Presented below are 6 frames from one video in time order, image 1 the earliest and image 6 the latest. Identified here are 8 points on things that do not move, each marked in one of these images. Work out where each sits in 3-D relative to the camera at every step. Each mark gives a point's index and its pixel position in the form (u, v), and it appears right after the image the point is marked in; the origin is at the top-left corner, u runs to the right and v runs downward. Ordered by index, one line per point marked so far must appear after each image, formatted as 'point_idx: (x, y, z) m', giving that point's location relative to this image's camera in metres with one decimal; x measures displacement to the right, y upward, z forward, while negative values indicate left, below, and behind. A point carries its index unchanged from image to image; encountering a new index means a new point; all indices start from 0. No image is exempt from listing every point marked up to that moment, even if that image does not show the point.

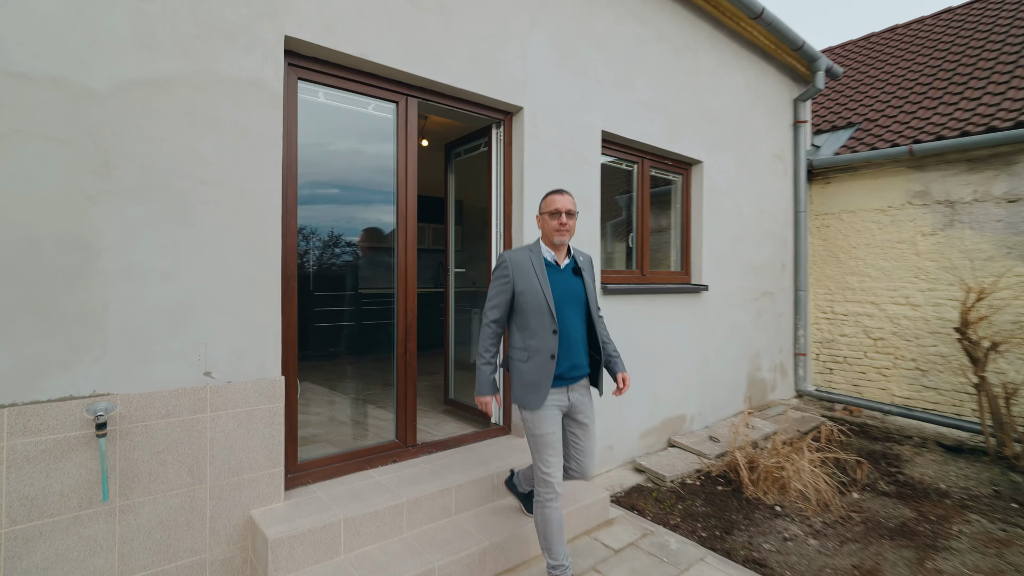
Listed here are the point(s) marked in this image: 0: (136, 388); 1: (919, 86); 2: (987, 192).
0: (-1.4, -0.4, +1.9) m
1: (+4.7, +2.3, +5.8) m
2: (+4.3, +0.9, +4.6) m
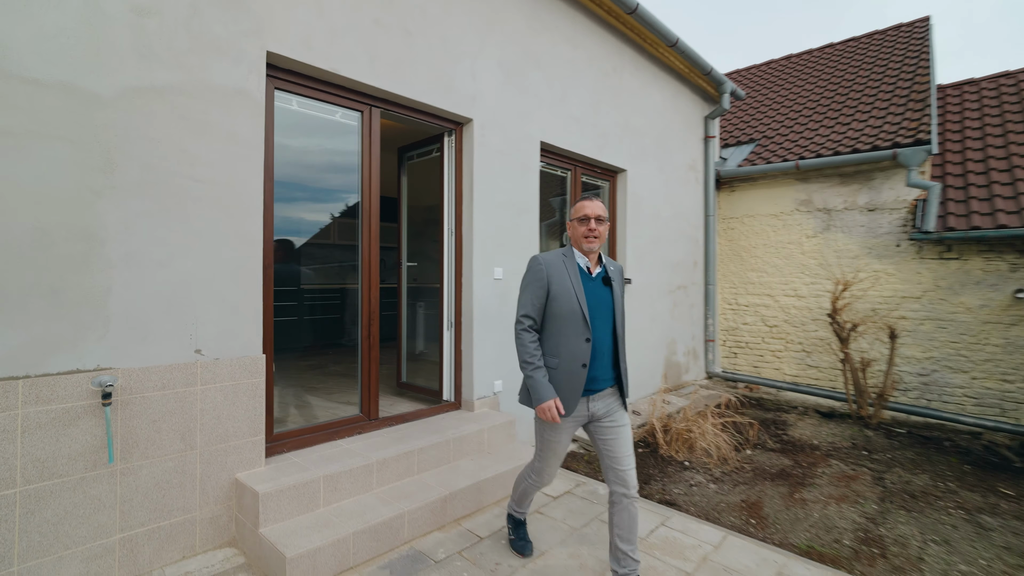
0: (-1.5, -0.3, +2.1) m
1: (+3.9, +2.4, +6.8) m
2: (+3.7, +0.9, +5.5) m
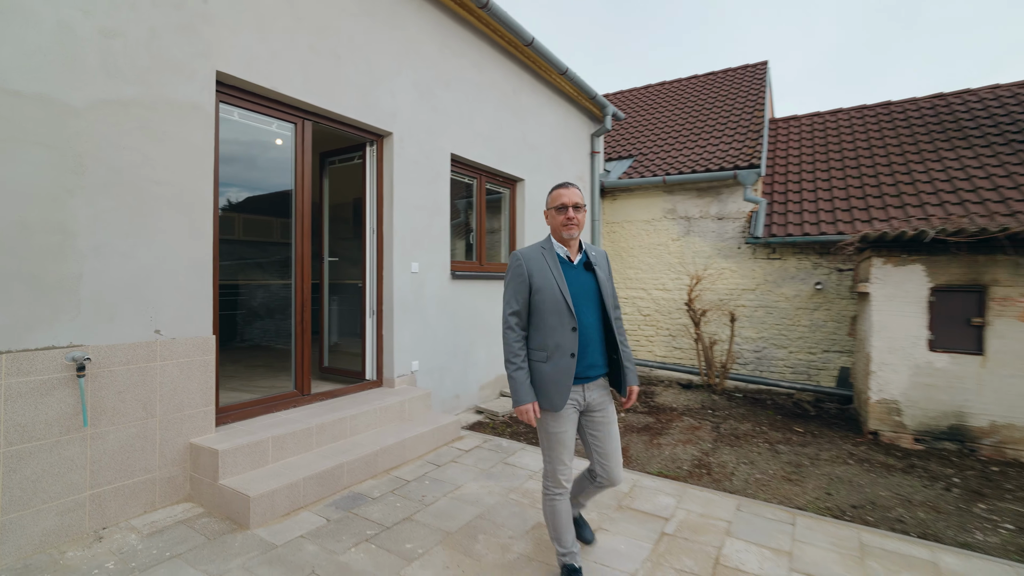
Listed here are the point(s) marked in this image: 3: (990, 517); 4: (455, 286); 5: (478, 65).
0: (-1.9, -0.2, +2.4) m
1: (+2.6, +2.4, +8.0) m
2: (+2.6, +1.0, +6.8) m
3: (+2.7, -1.3, +2.9) m
4: (-0.5, 0.0, +4.7) m
5: (-0.3, +2.2, +4.9) m
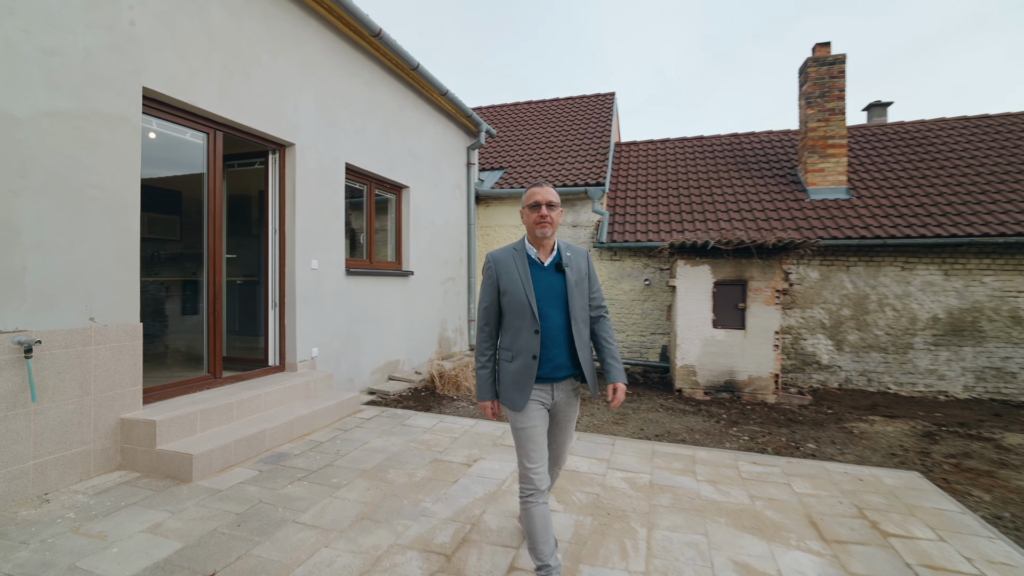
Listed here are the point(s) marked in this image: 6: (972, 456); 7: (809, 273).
0: (-2.5, -0.2, +2.7) m
1: (+0.5, +2.5, +9.2) m
2: (+0.8, +1.1, +8.0) m
3: (+1.9, -1.2, +4.3) m
4: (-1.7, +0.1, +5.3) m
5: (-1.6, +2.2, +5.5) m
6: (+3.6, -1.3, +4.0) m
7: (+4.0, +0.2, +6.9) m
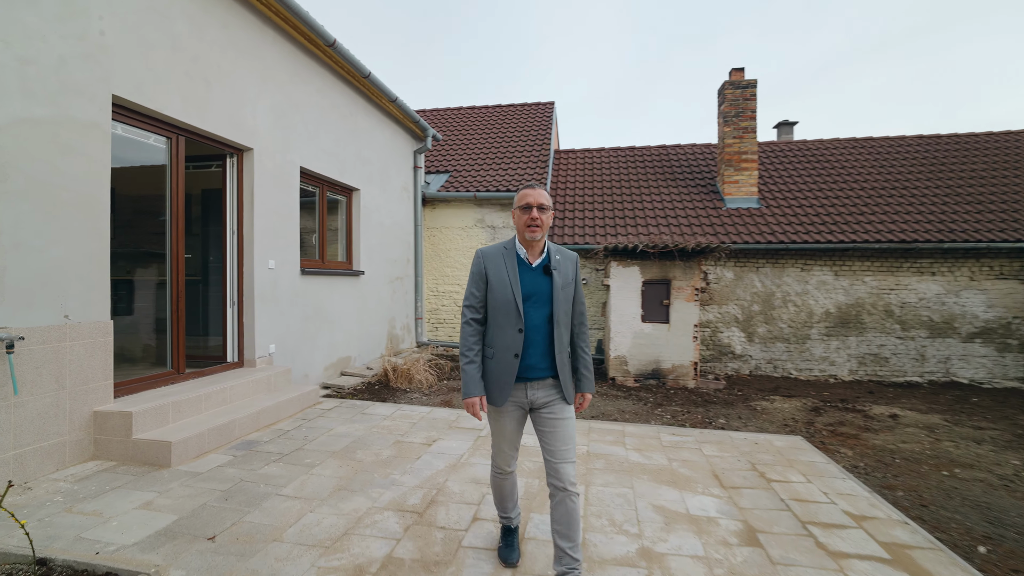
0: (-2.7, -0.2, +2.8) m
1: (-0.6, +2.5, +9.7) m
2: (-0.1, +1.1, +8.5) m
3: (+1.5, -1.2, +5.0) m
4: (-2.3, +0.1, +5.5) m
5: (-2.1, +2.2, +5.7) m
6: (+3.2, -1.3, +4.8) m
7: (+3.3, +0.2, +7.8) m
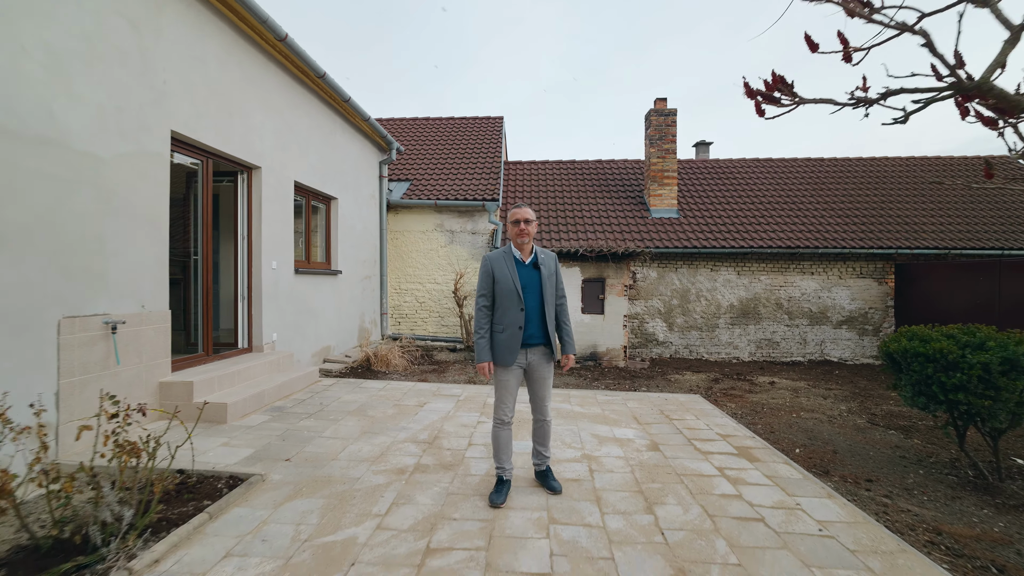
0: (-2.8, -0.2, +3.6) m
1: (-1.5, +2.5, +10.7) m
2: (-0.9, +1.1, +9.6) m
3: (+1.1, -1.2, +6.3) m
4: (-2.7, +0.1, +6.3) m
5: (-2.6, +2.3, +6.6) m
6: (+2.8, -1.2, +6.3) m
7: (+2.5, +0.3, +9.3) m
